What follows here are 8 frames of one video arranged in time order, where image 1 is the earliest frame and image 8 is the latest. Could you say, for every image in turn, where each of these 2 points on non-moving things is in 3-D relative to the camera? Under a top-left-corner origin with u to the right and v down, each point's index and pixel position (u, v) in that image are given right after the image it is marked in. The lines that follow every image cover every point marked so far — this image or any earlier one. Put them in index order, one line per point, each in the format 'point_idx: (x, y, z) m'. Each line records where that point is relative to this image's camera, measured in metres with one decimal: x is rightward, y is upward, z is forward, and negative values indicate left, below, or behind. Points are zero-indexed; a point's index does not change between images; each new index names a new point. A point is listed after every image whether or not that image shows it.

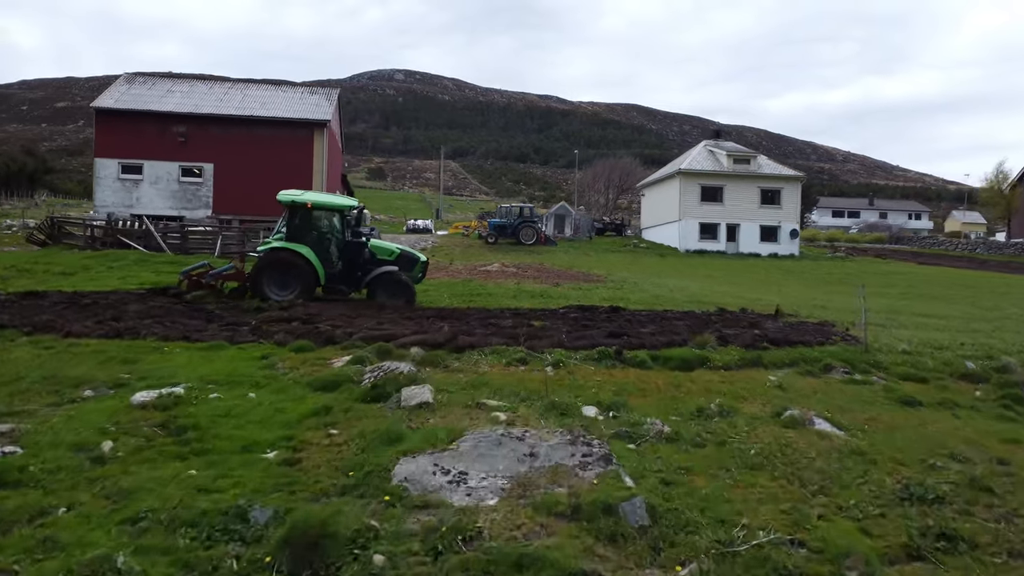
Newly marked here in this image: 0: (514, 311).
0: (0.0, -0.5, +16.8) m
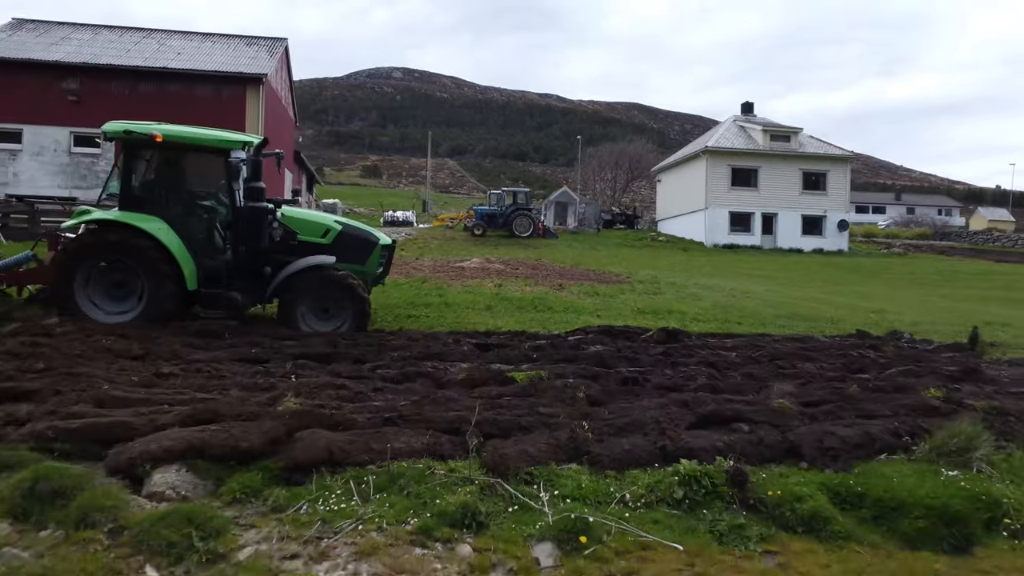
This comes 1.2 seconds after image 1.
0: (-0.4, -0.6, +8.7) m
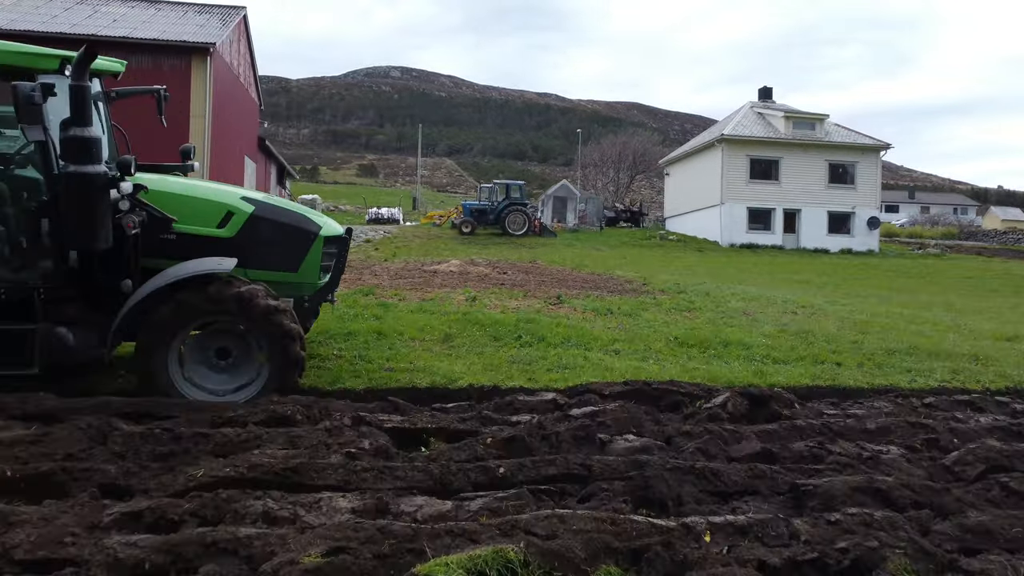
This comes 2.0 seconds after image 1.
0: (-0.6, -0.8, +4.6) m
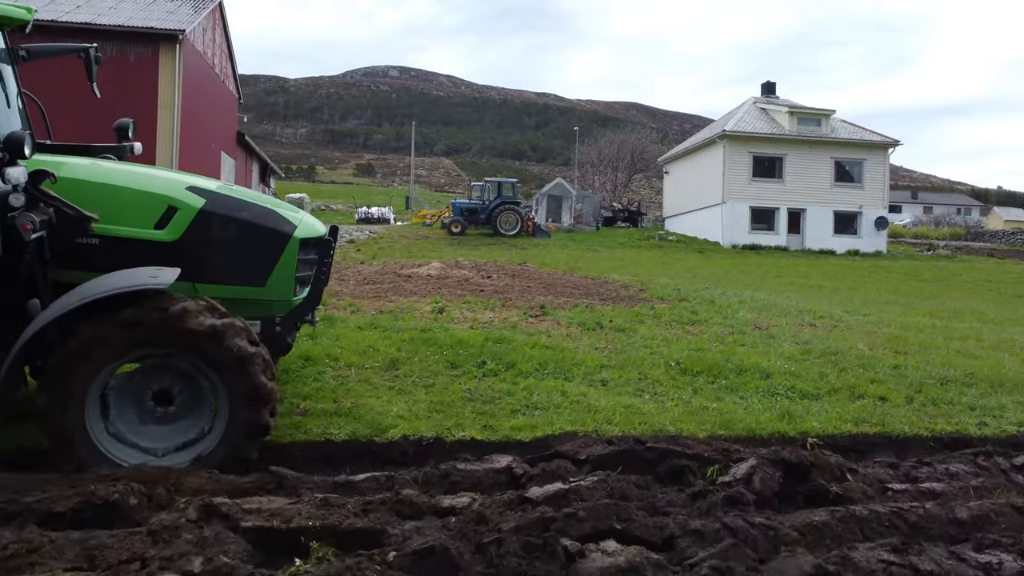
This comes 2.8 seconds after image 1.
0: (-1.0, -0.9, +3.1) m
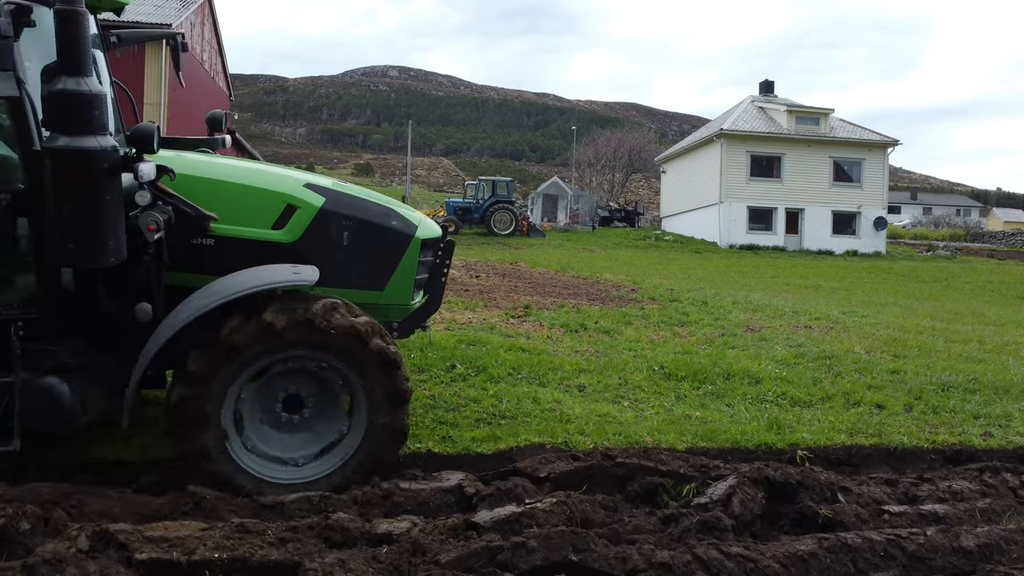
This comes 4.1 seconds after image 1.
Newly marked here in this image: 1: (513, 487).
0: (-1.2, -0.9, +2.7) m
1: (0.0, -0.9, +3.3) m
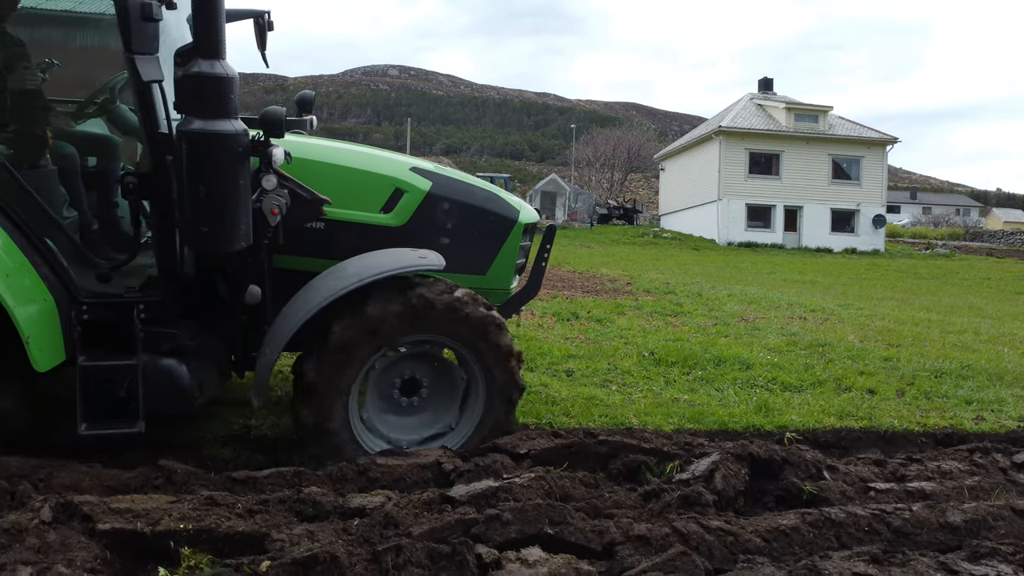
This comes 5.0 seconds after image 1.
0: (-1.3, -0.8, +2.7) m
1: (-0.1, -0.7, +3.2) m
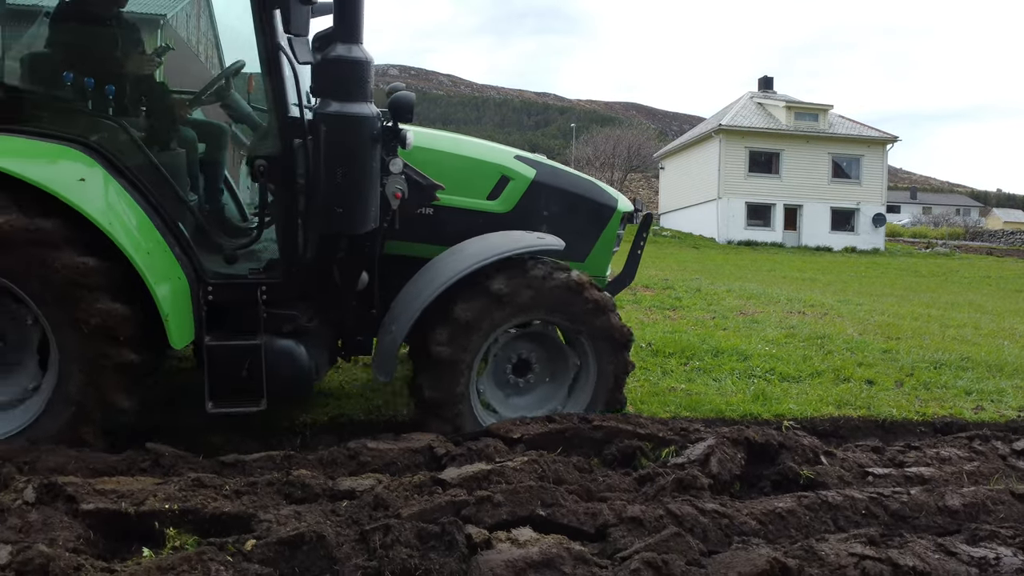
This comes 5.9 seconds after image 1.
0: (-1.3, -0.7, +2.6) m
1: (-0.1, -0.7, +3.2) m
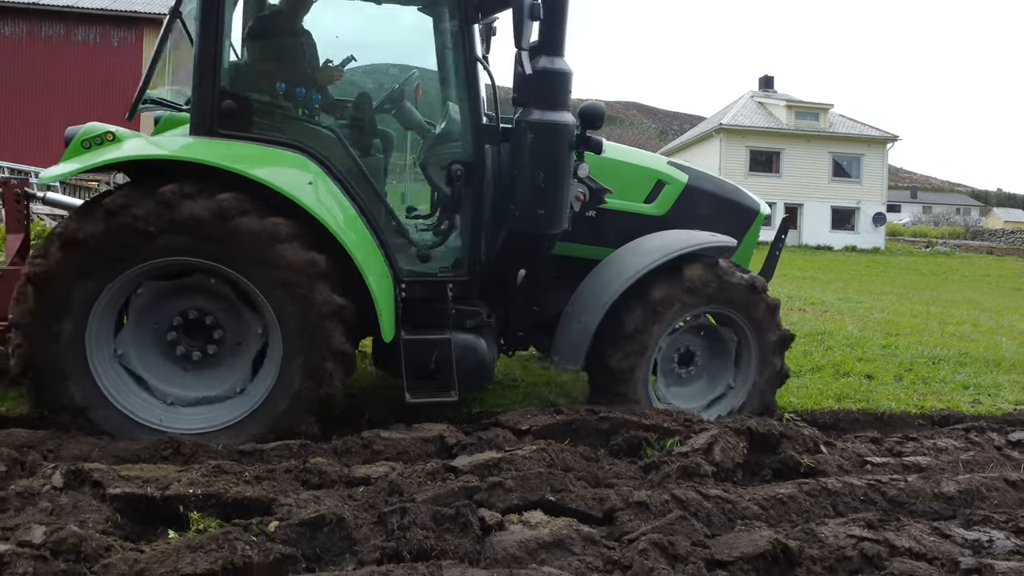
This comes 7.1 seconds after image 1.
0: (-1.2, -0.7, +2.7) m
1: (-0.1, -0.6, +3.3) m
